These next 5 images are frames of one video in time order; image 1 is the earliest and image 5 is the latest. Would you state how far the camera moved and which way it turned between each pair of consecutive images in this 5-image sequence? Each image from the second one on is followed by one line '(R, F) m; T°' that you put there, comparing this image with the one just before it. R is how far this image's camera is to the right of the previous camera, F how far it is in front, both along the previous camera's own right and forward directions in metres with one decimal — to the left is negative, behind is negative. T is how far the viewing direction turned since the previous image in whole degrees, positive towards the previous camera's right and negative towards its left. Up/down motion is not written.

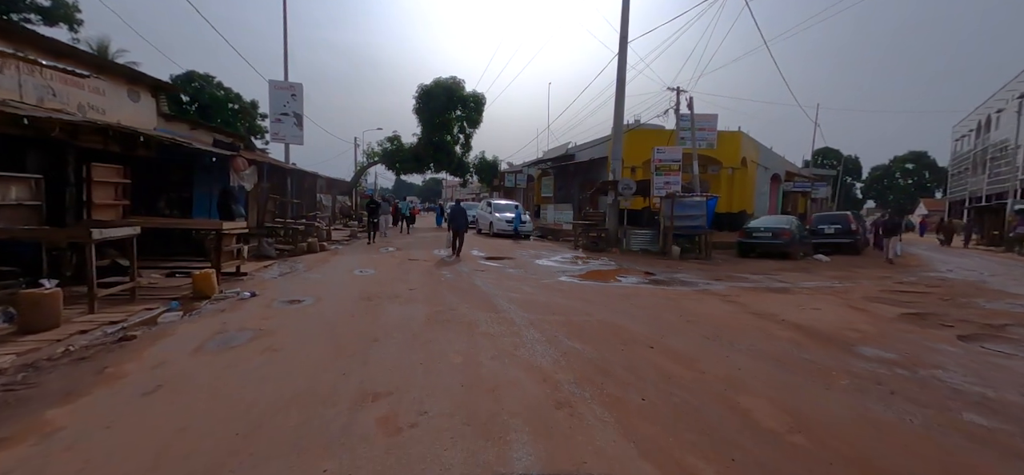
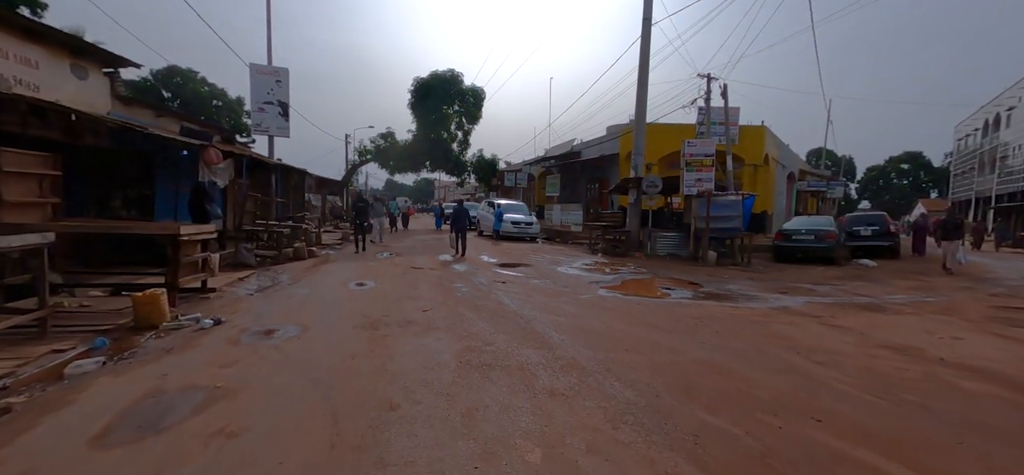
(-0.8, +1.7) m; +1°
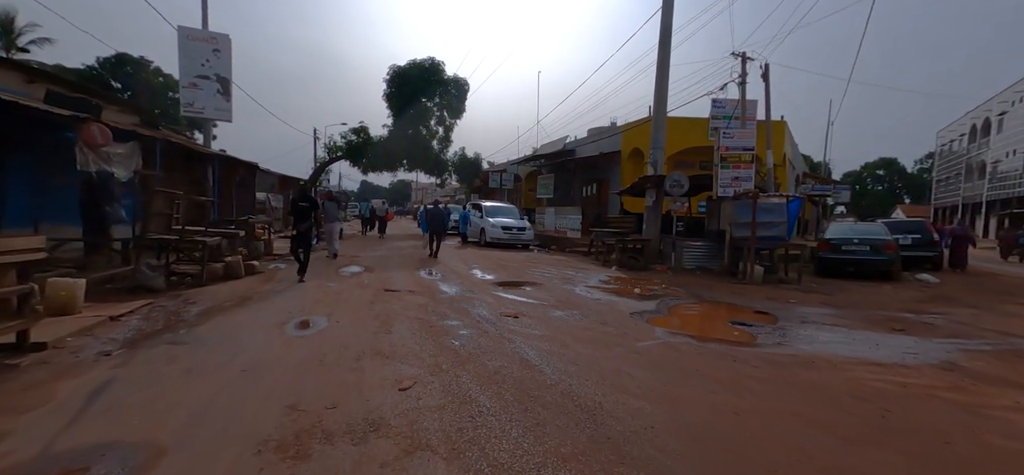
(-0.6, +2.7) m; +3°
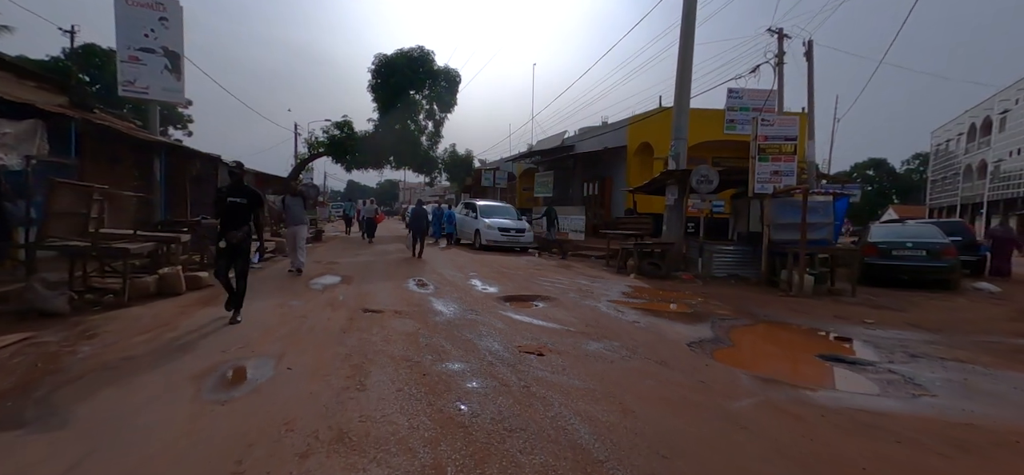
(-0.4, +1.7) m; +2°
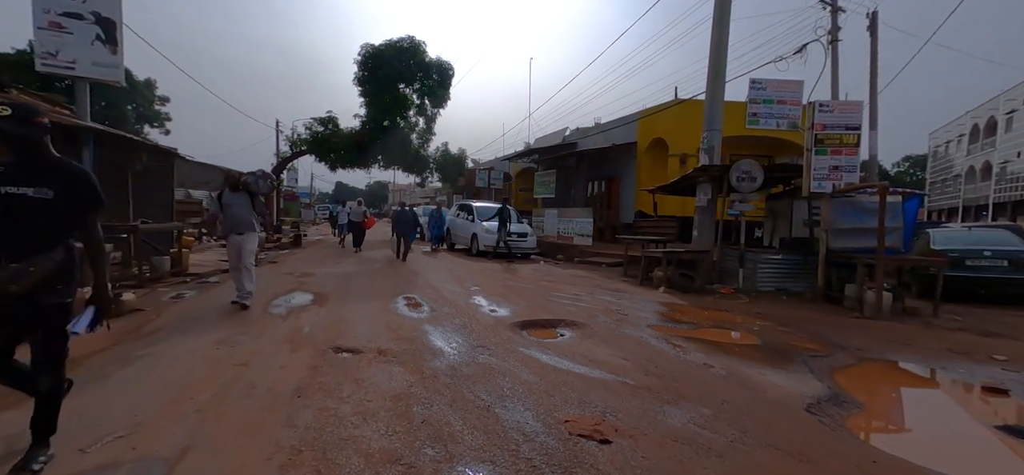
(-0.4, +1.7) m; +1°
